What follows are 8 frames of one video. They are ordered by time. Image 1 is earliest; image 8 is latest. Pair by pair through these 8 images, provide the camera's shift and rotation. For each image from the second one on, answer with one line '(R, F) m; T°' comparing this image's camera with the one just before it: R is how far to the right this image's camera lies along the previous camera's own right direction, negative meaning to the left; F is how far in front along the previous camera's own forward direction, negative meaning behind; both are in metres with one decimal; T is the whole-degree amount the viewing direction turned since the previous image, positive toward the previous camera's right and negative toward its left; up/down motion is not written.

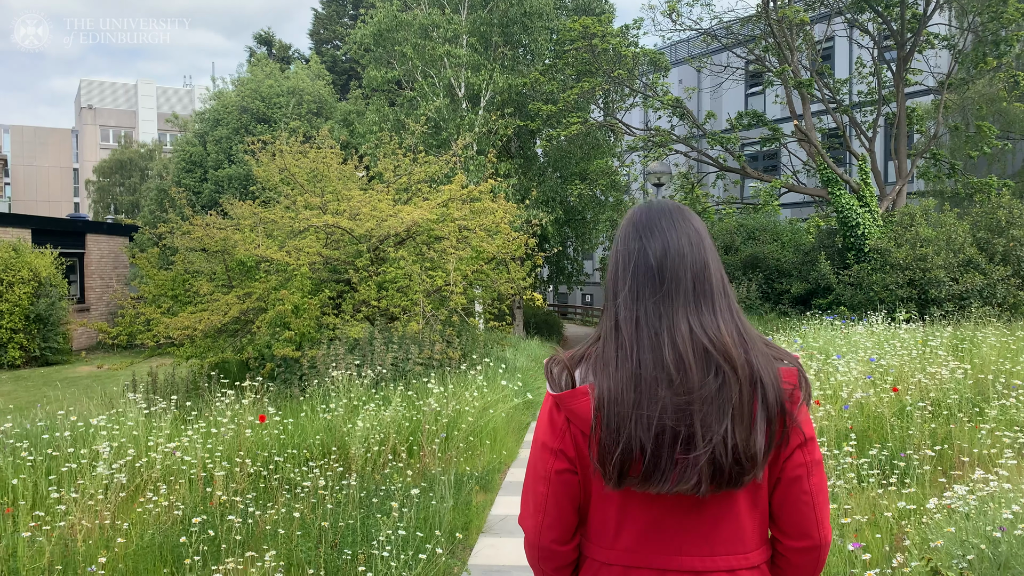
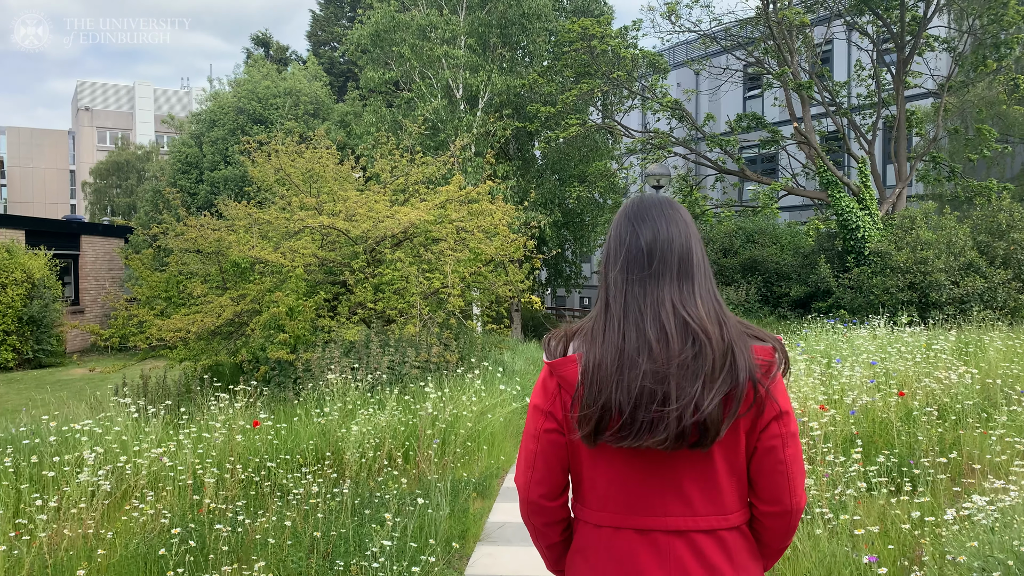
(0.0, +0.1) m; 0°
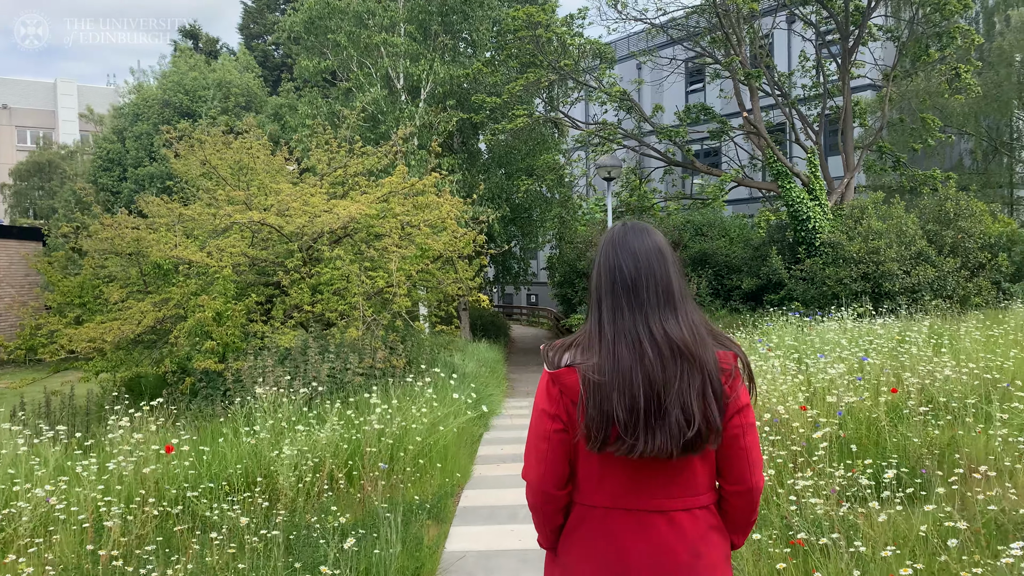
(-0.1, +0.5) m; +4°
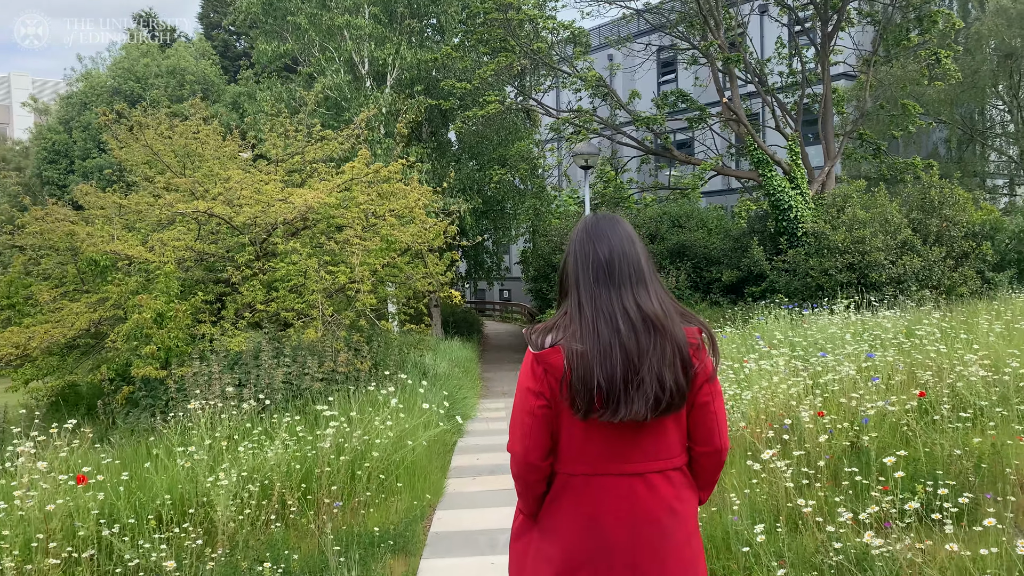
(0.0, +0.6) m; +2°
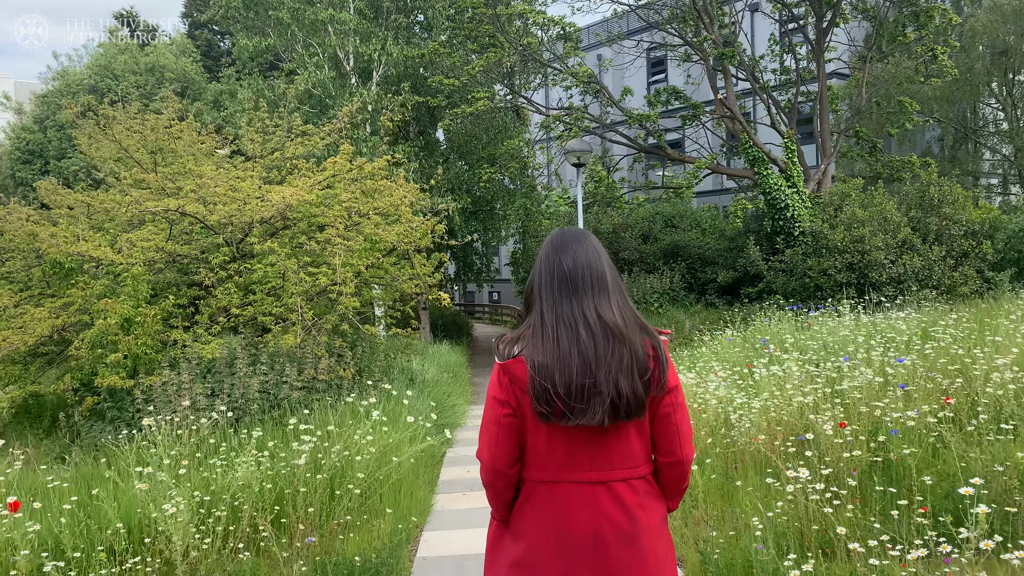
(0.0, +0.4) m; +1°
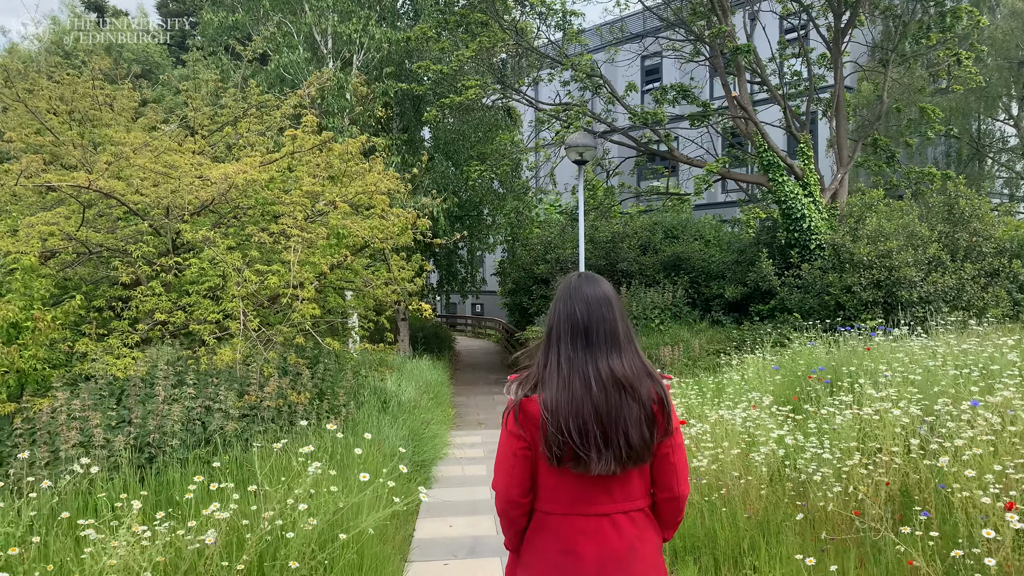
(-0.1, +1.3) m; +1°
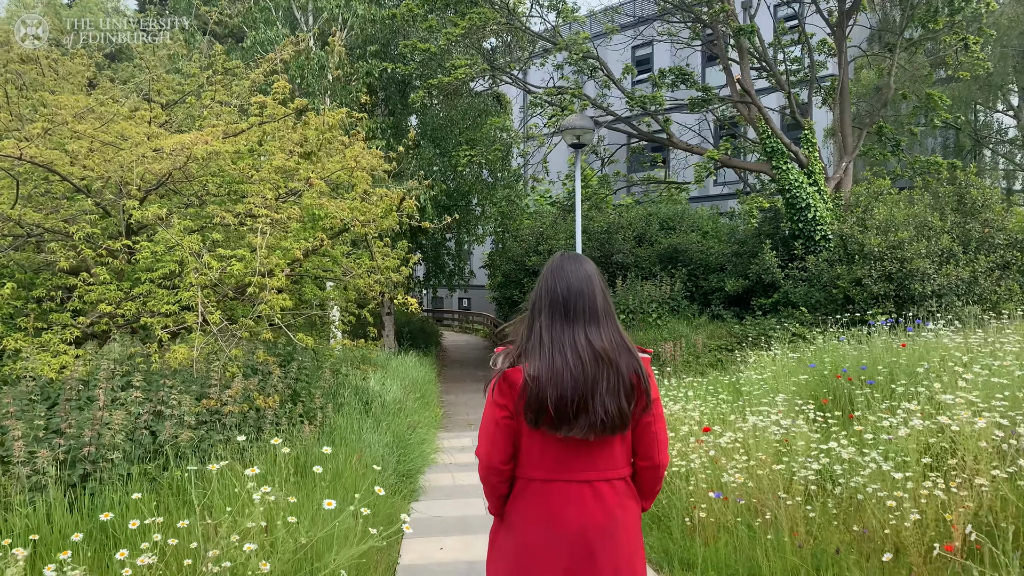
(-0.1, +0.6) m; +1°
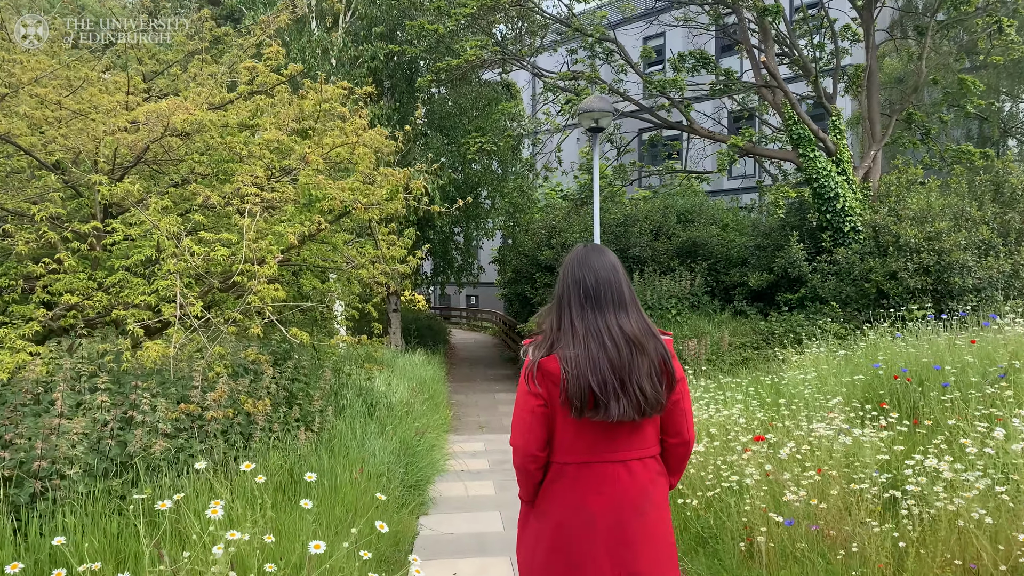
(-0.1, +0.6) m; -1°
